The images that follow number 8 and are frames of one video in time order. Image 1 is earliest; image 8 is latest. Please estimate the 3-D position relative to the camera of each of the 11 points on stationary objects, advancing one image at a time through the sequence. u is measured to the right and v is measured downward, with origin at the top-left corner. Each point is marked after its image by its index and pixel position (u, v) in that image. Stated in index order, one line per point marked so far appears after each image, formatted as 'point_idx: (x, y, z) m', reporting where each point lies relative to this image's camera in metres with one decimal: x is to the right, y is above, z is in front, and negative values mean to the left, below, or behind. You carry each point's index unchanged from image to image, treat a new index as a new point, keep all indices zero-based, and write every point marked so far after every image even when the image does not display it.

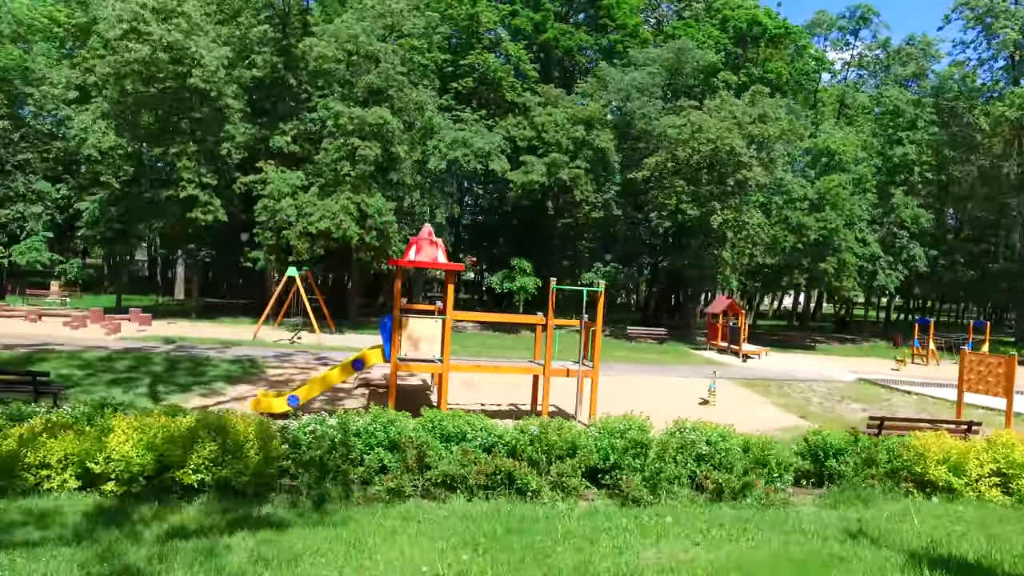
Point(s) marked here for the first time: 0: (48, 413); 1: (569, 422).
0: (-5.4, -1.5, +8.2) m
1: (+0.7, -1.7, +8.8) m
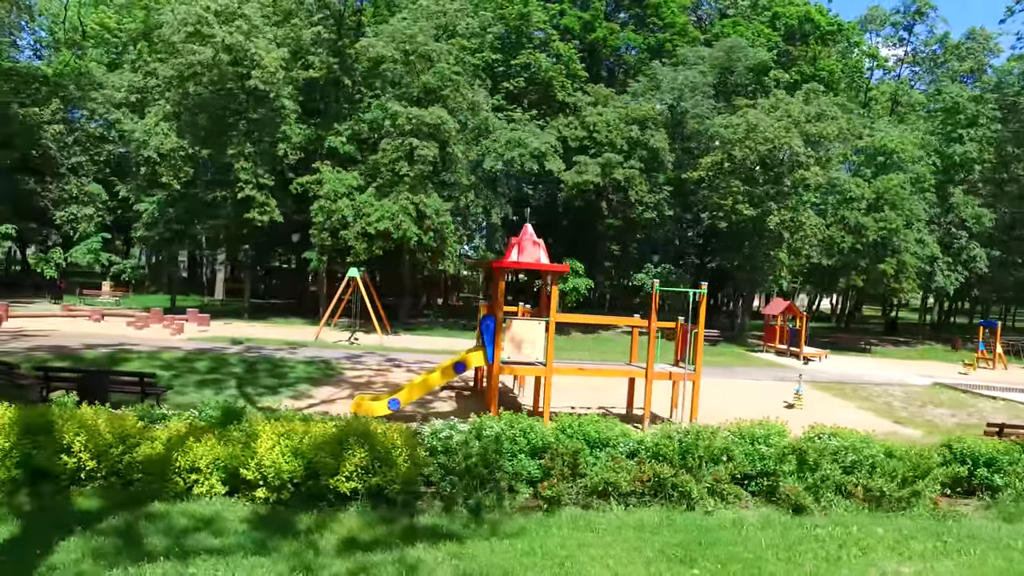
0: (-3.8, -1.5, +8.1) m
1: (+2.4, -1.7, +8.5) m
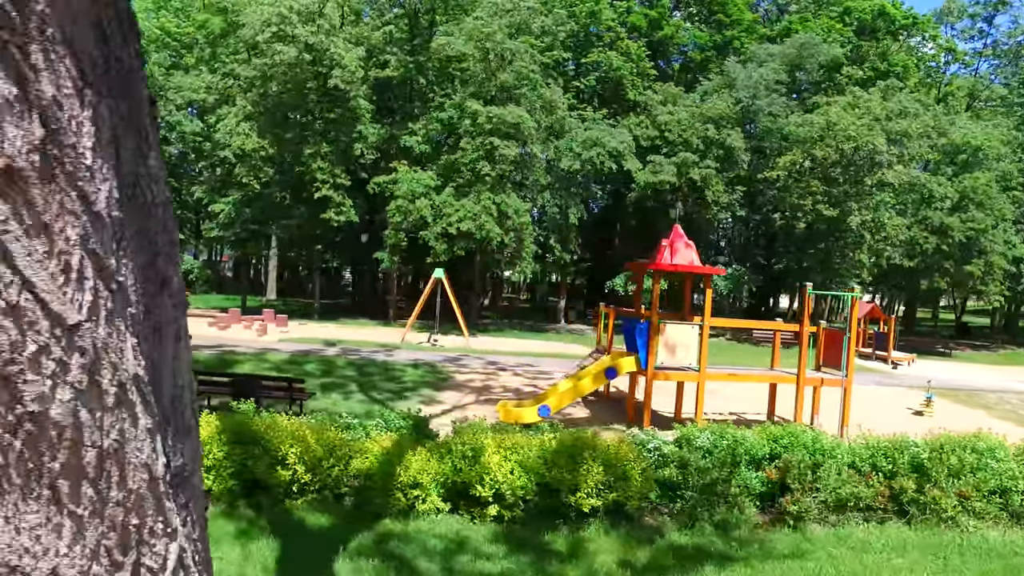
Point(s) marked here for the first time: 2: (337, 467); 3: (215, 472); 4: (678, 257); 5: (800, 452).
0: (-1.5, -1.5, +7.8) m
1: (+4.7, -1.7, +8.0) m
2: (-1.7, -1.7, +6.8) m
3: (-2.8, -1.8, +6.7) m
4: (+2.7, +0.5, +11.4) m
5: (+3.0, -1.7, +7.2) m
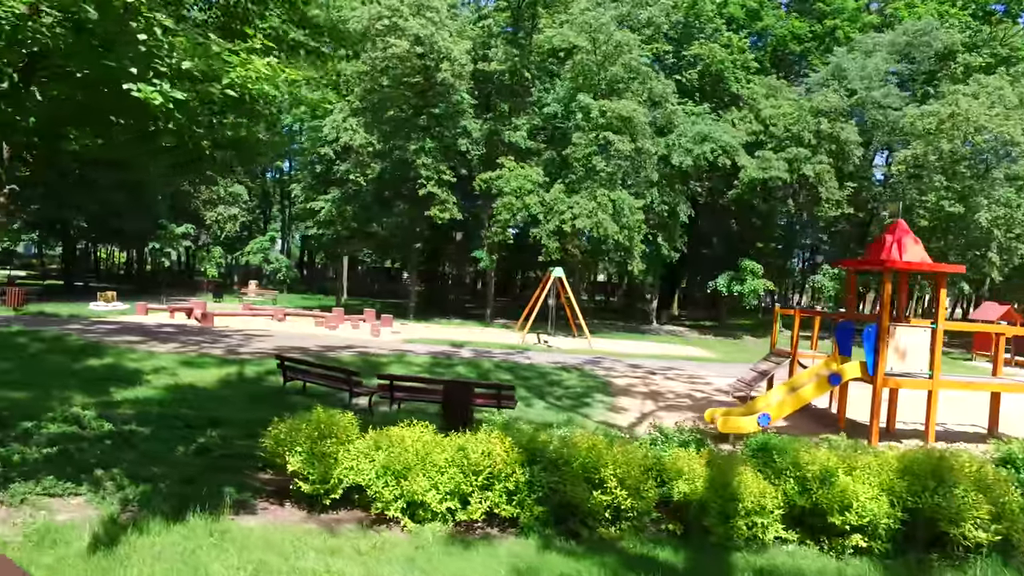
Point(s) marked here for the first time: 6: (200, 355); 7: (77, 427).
0: (+1.4, -1.5, +6.9) m
1: (+7.6, -1.7, +6.7) m
2: (+1.2, -1.7, +5.9) m
3: (+0.1, -1.8, +5.9) m
4: (+5.8, +0.5, +10.3) m
5: (+5.8, -1.7, +6.1) m
6: (-6.3, -1.4, +14.4) m
7: (-5.0, -1.6, +8.2) m
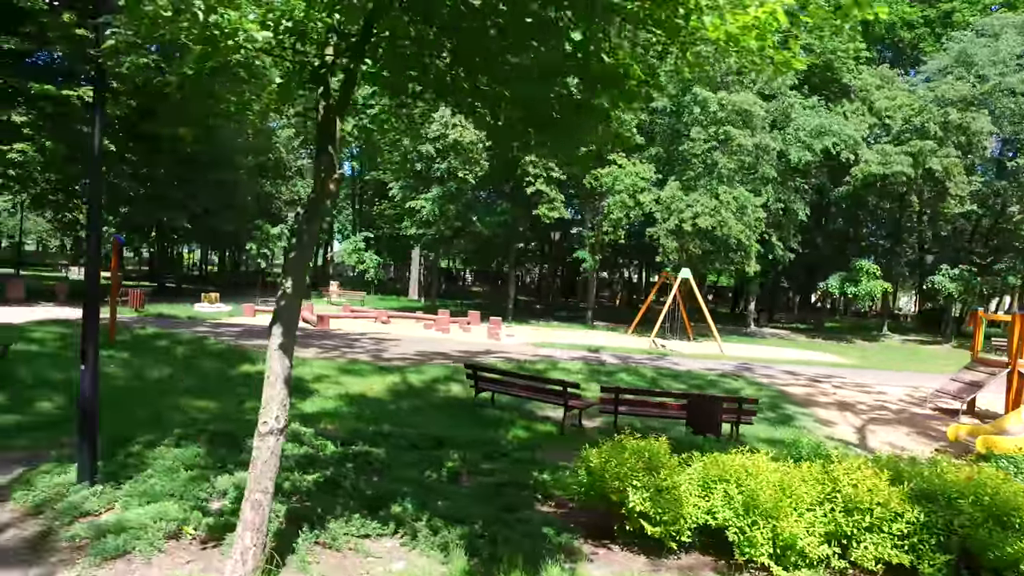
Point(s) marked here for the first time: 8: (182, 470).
0: (+4.2, -1.5, +5.7) m
1: (+10.4, -1.7, +5.2) m
2: (+3.9, -1.7, +4.8) m
3: (+2.8, -1.8, +4.8) m
4: (+8.8, +0.5, +8.9) m
5: (+8.6, -1.7, +4.7) m
6: (-3.1, -1.4, +13.7) m
7: (-2.1, -1.7, +7.4) m
8: (-2.8, -1.5, +6.0) m
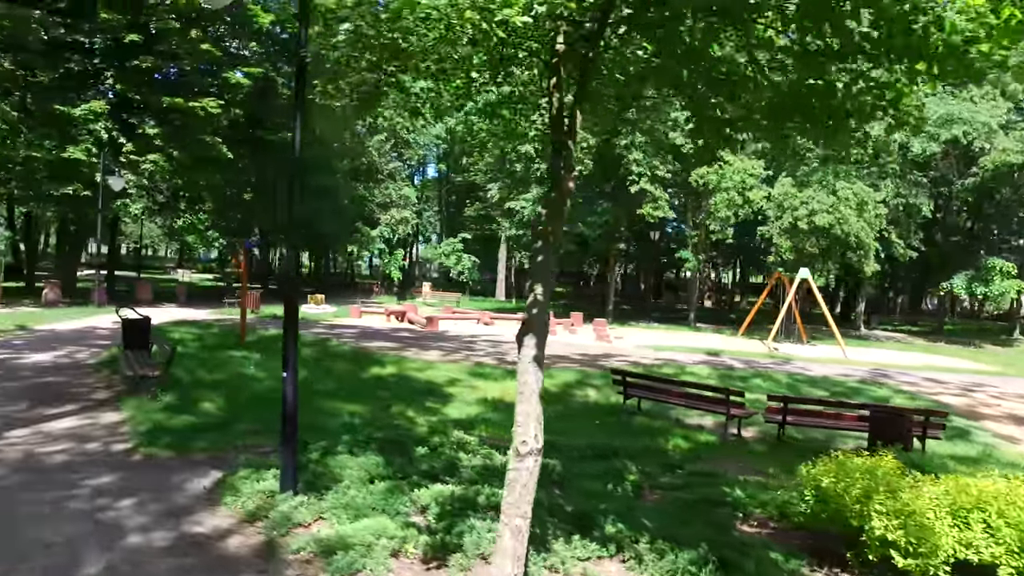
0: (+5.8, -1.6, +4.9) m
1: (+11.9, -1.8, +3.7) m
2: (+5.4, -1.7, +3.9) m
3: (+4.3, -1.8, +4.1) m
4: (+10.7, +0.5, +7.5) m
5: (+10.0, -1.7, +3.4) m
6: (-0.6, -1.4, +13.5) m
7: (-0.3, -1.7, +7.2) m
8: (-1.1, -1.6, +5.8) m
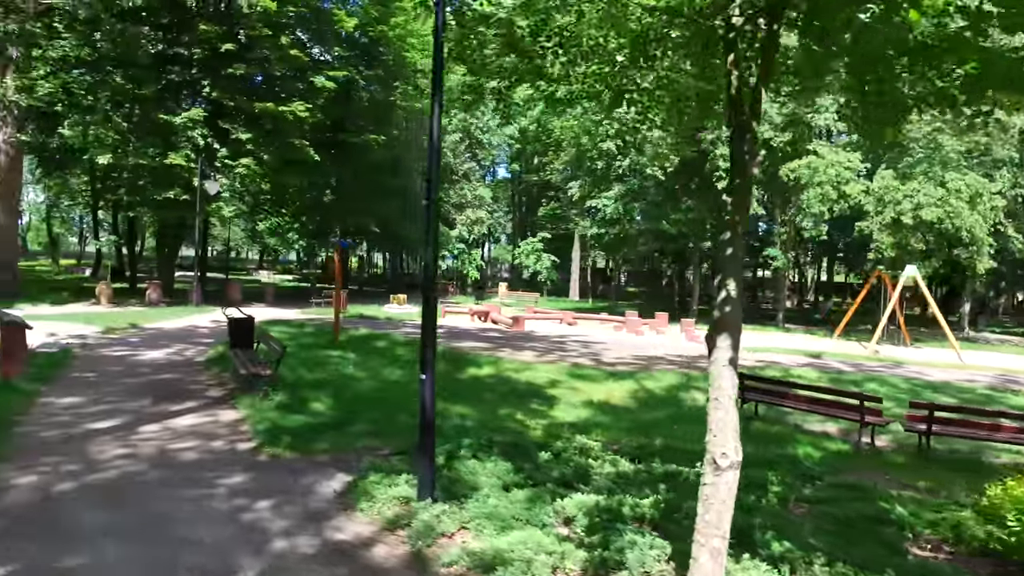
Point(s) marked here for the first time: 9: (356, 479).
0: (+6.8, -1.5, +3.9) m
1: (+12.7, -1.7, +2.2) m
2: (+6.3, -1.7, +3.0) m
3: (+5.2, -1.8, +3.3) m
4: (+11.9, +0.5, +6.2) m
5: (+10.9, -1.7, +2.1) m
6: (+1.2, -1.4, +13.2) m
7: (+0.9, -1.7, +6.8) m
8: (0.0, -1.6, +5.5) m
9: (-1.3, -1.6, +5.8) m
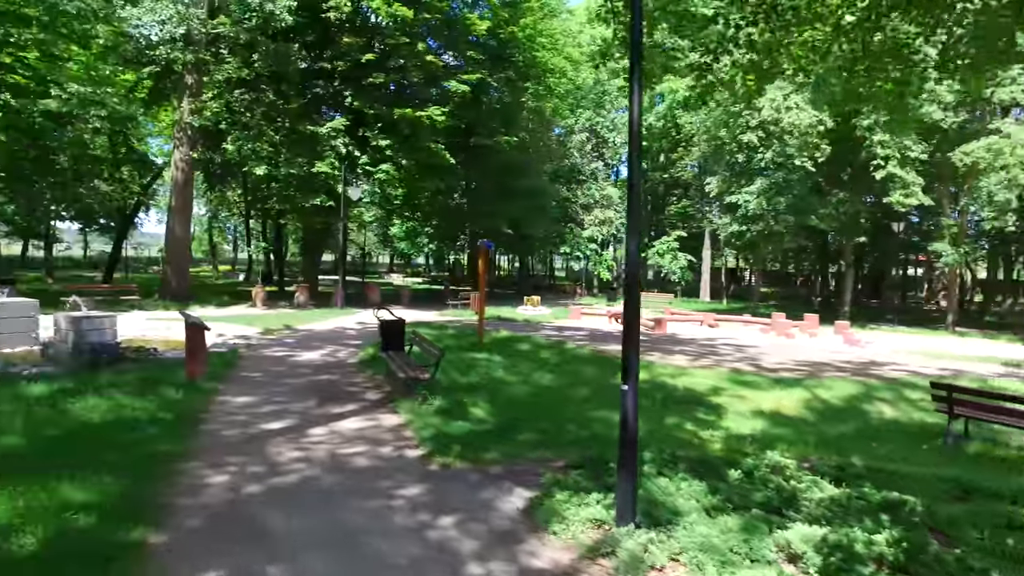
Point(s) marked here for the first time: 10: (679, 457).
0: (+7.8, -1.5, +2.2) m
1: (+13.4, -1.6, -0.5) m
2: (+7.2, -1.7, +1.4) m
3: (+6.2, -1.8, +1.8) m
4: (+13.2, +0.6, +3.5) m
5: (+11.6, -1.6, -0.3) m
6: (+3.9, -1.4, +12.2) m
7: (+2.5, -1.7, +6.0) m
8: (+1.4, -1.6, +4.9) m
9: (+0.2, -1.6, +5.4) m
10: (+1.5, -1.6, +6.5) m
